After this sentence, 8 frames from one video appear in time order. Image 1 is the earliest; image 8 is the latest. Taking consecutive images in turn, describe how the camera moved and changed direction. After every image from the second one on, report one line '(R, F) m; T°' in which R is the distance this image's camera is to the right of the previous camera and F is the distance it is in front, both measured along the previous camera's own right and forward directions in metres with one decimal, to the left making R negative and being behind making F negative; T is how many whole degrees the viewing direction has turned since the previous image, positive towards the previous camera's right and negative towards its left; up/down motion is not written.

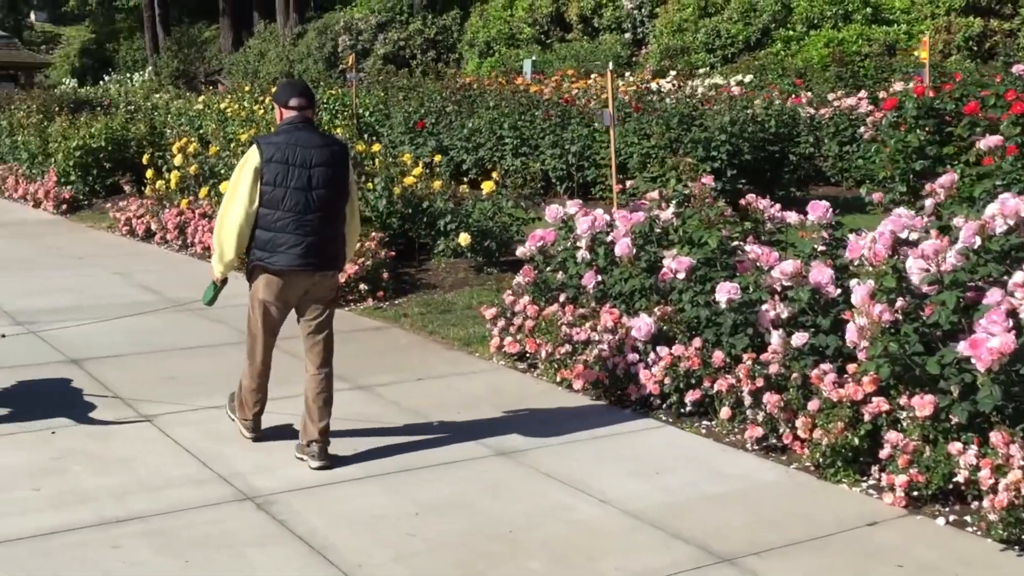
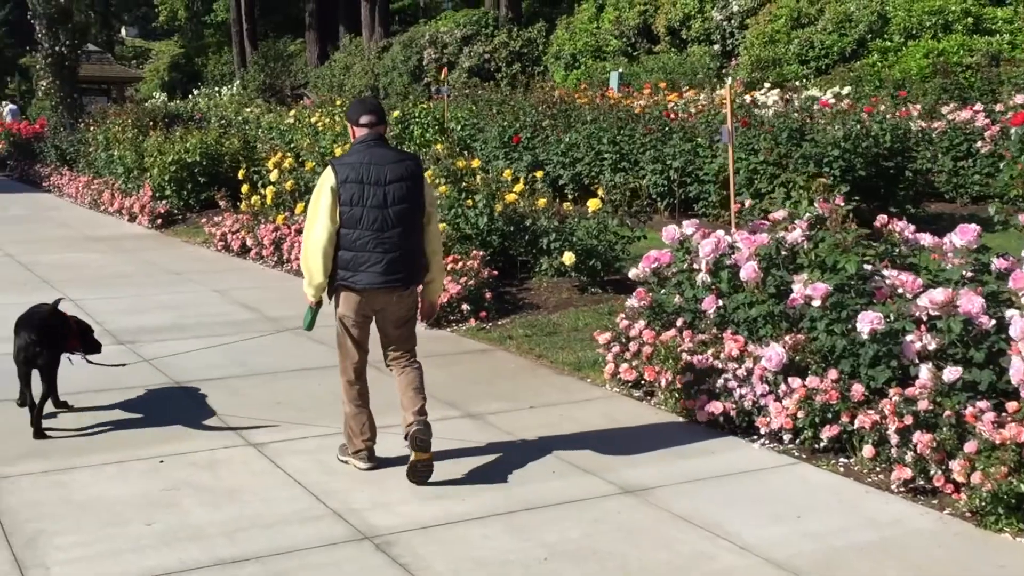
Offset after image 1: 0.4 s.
(-0.2, +0.3) m; -4°
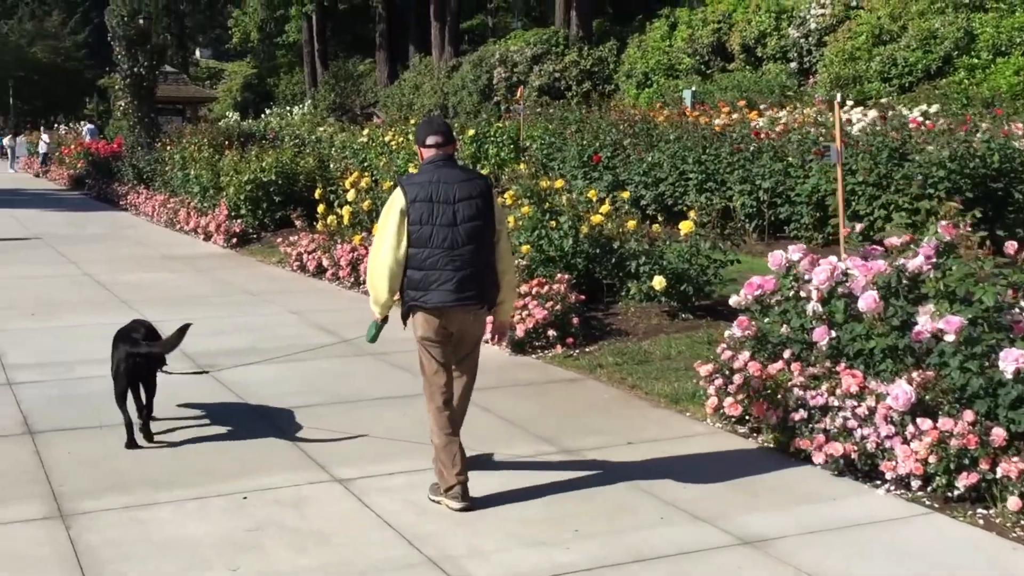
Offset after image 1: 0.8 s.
(-0.2, +0.4) m; -3°
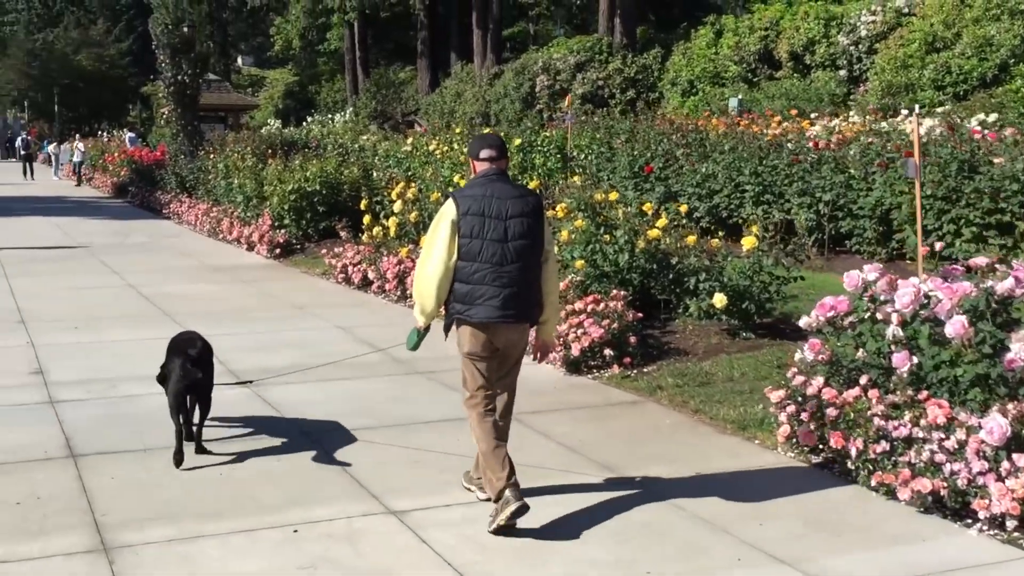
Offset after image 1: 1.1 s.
(-0.1, +0.3) m; -2°
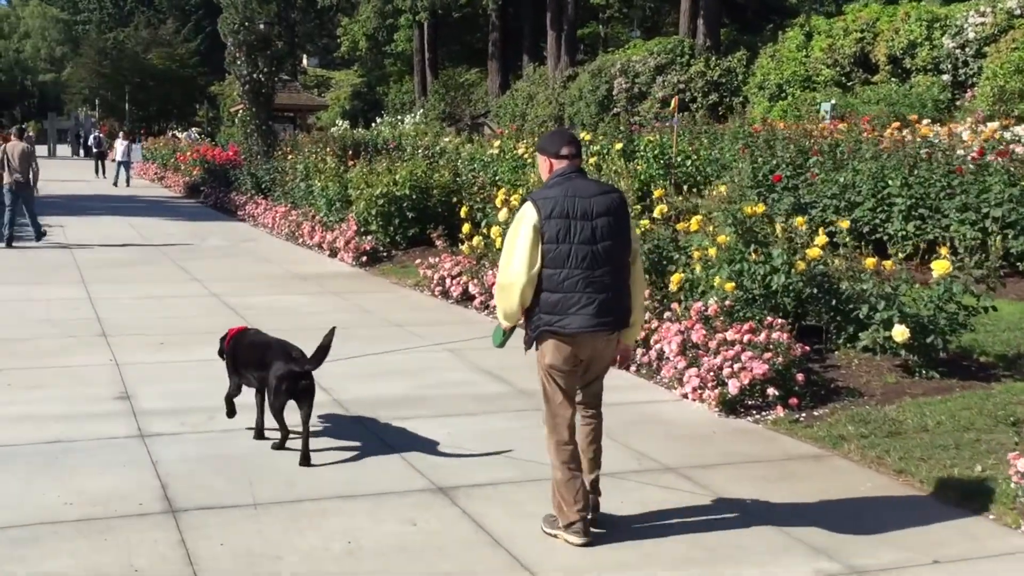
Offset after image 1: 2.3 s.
(-0.6, +1.1) m; -3°
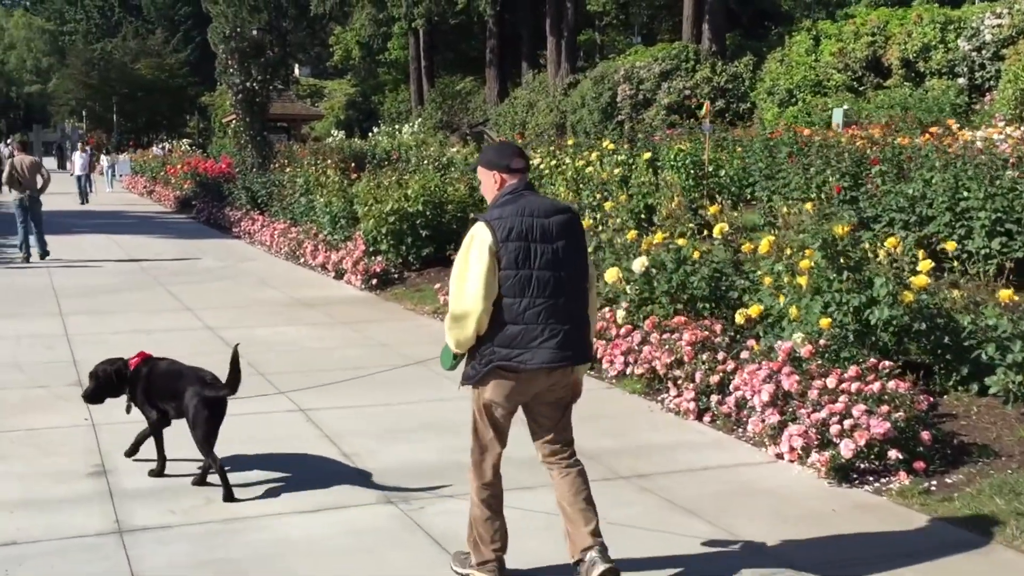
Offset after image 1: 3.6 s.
(-0.4, +1.2) m; 0°
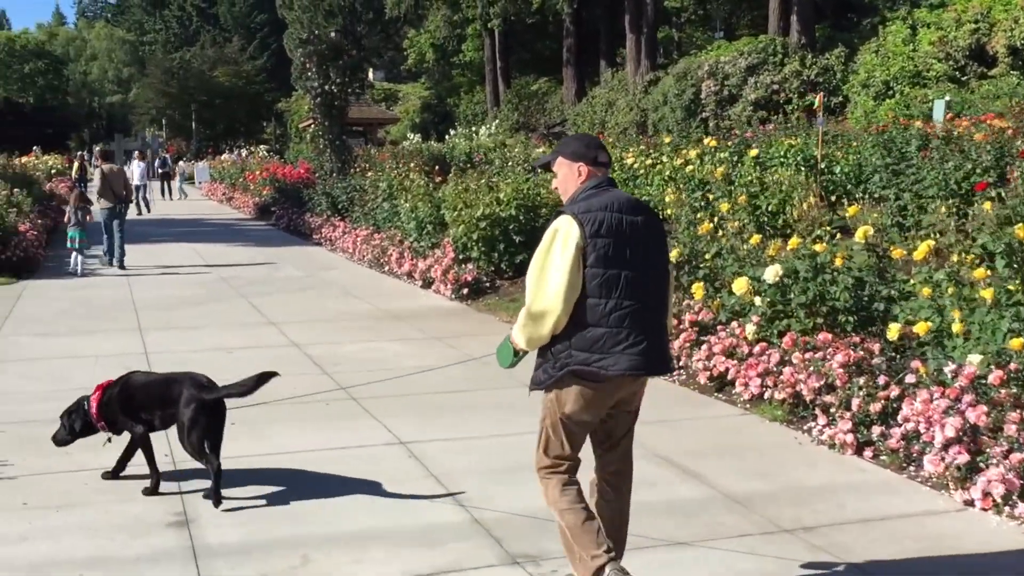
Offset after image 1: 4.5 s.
(-0.3, +0.8) m; -4°
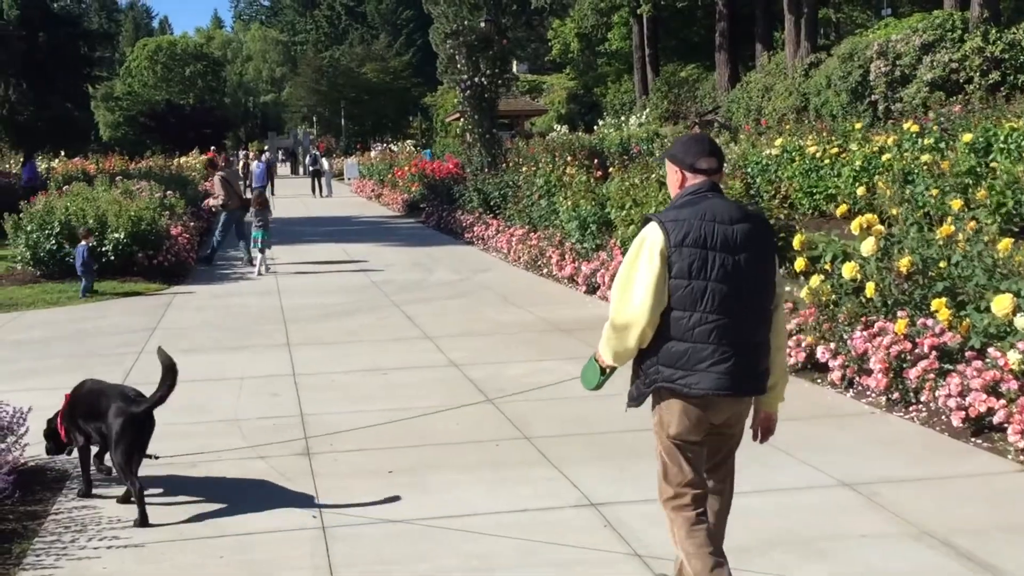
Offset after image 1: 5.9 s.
(-0.3, +1.2) m; -7°
